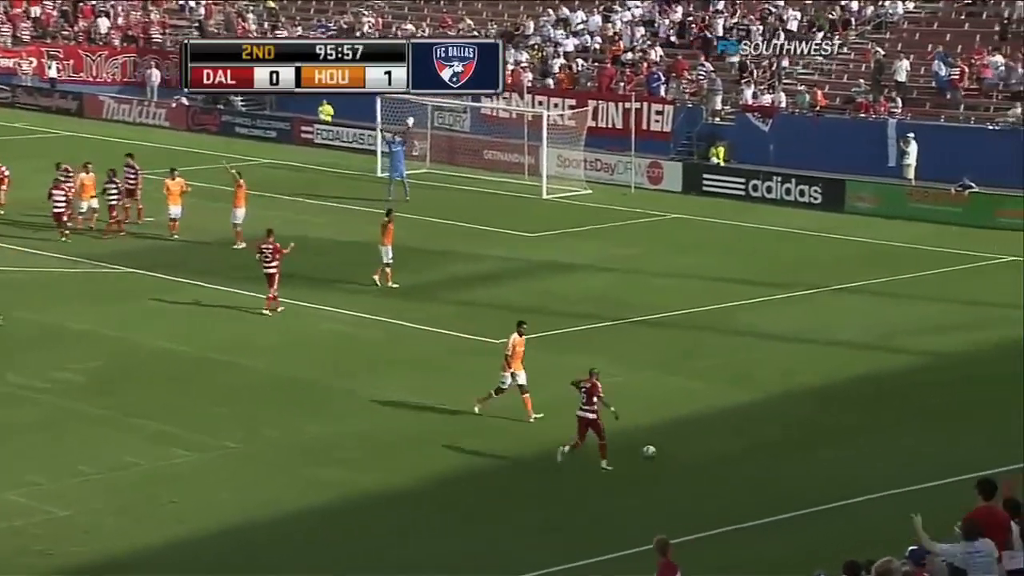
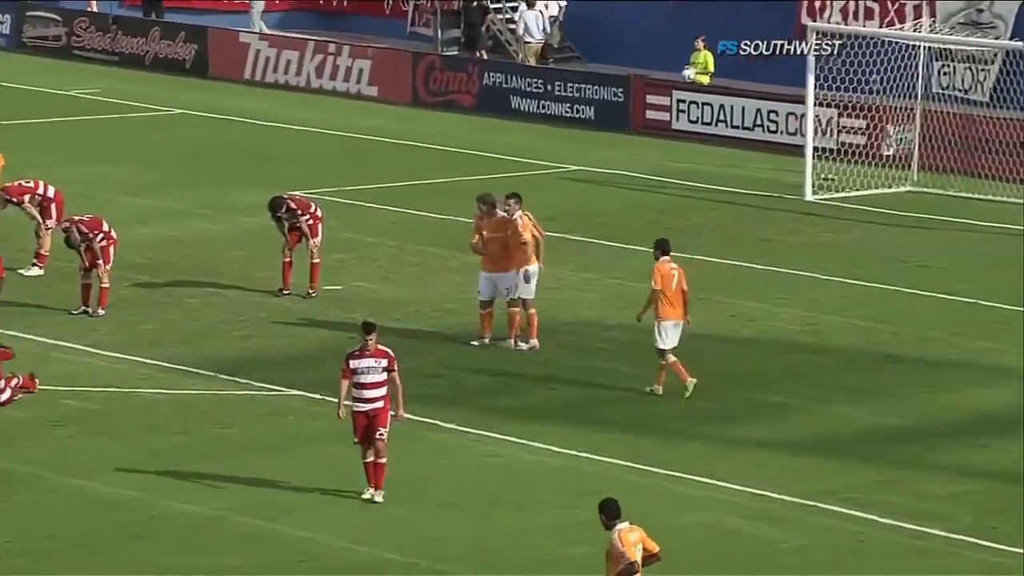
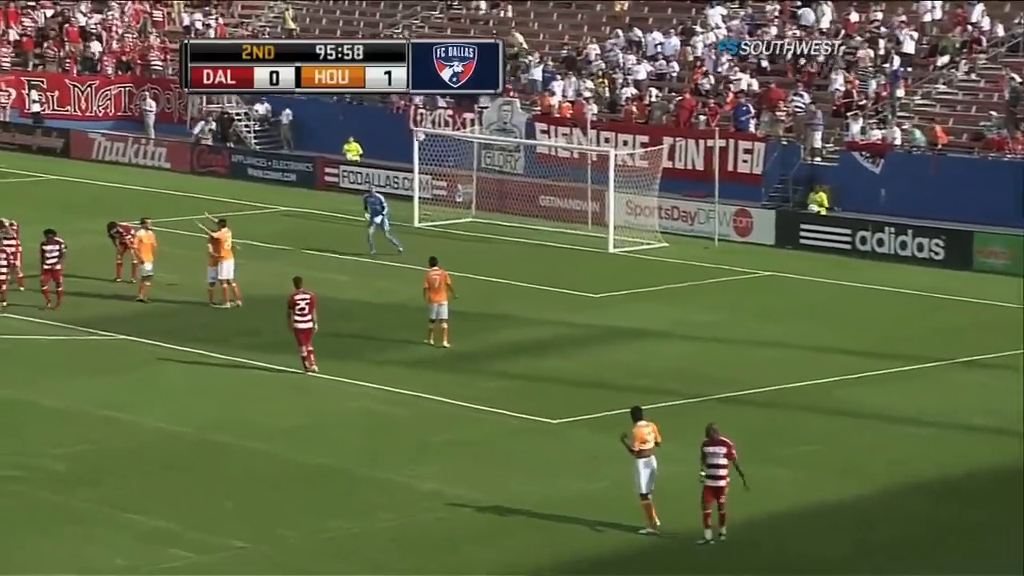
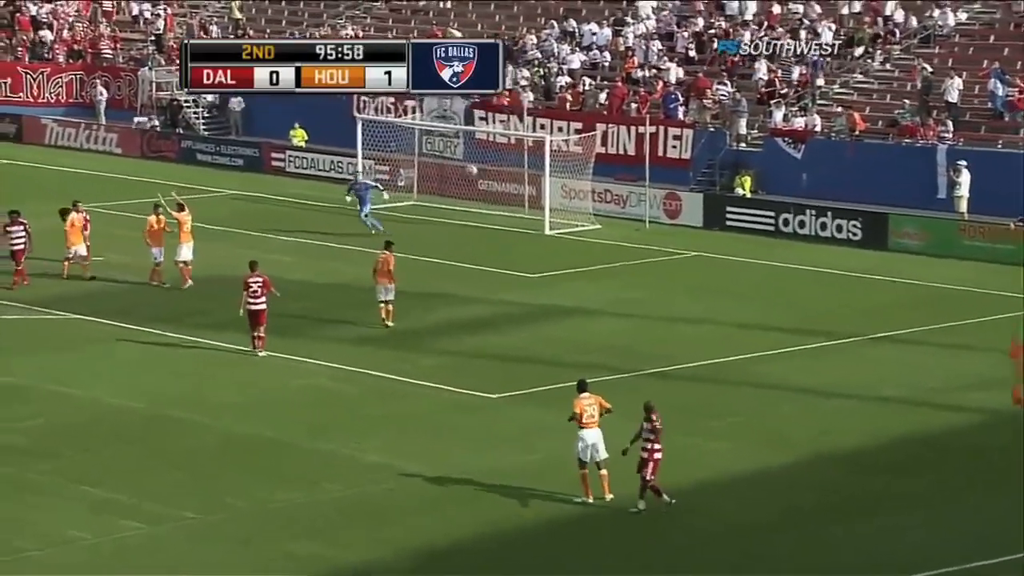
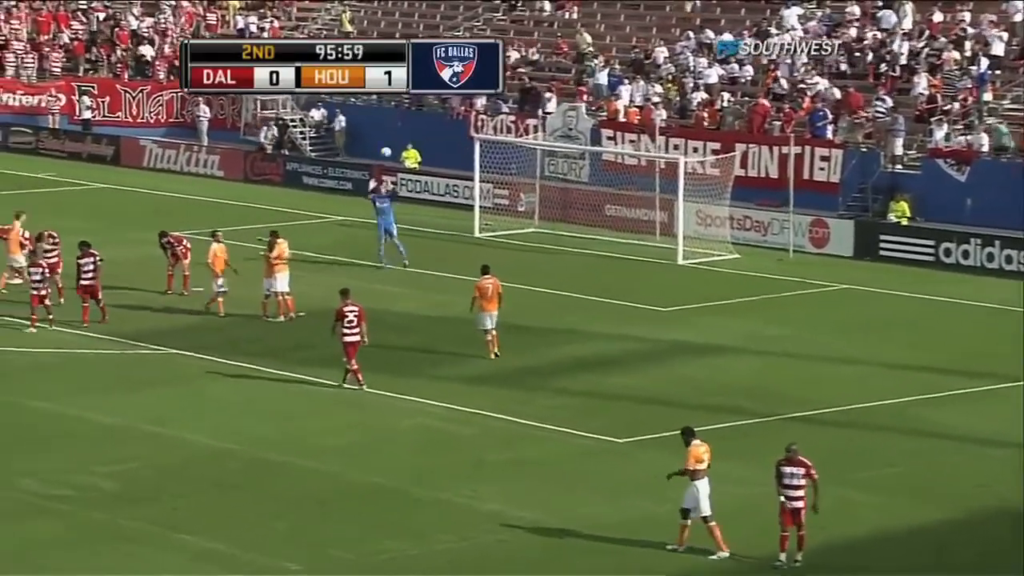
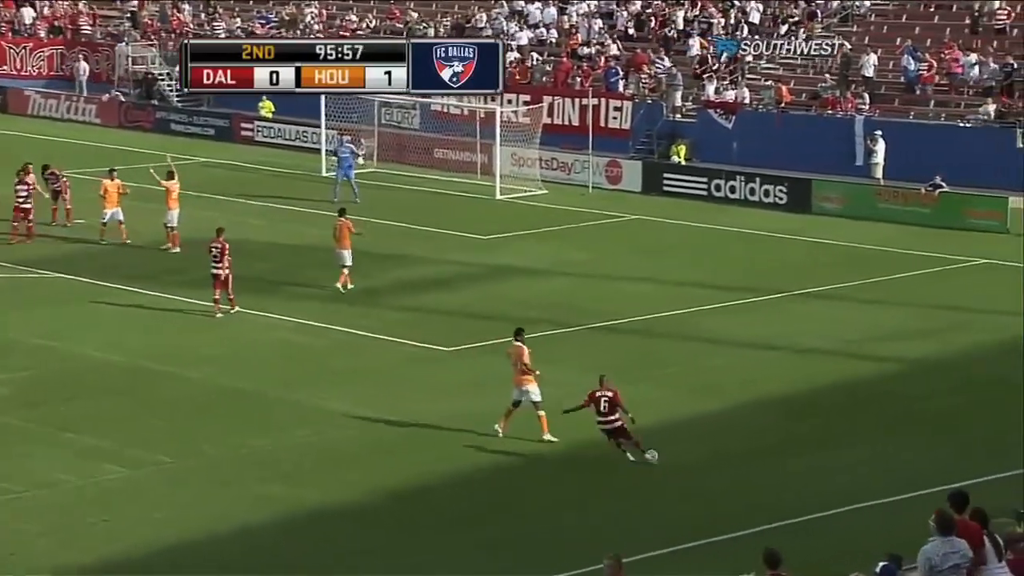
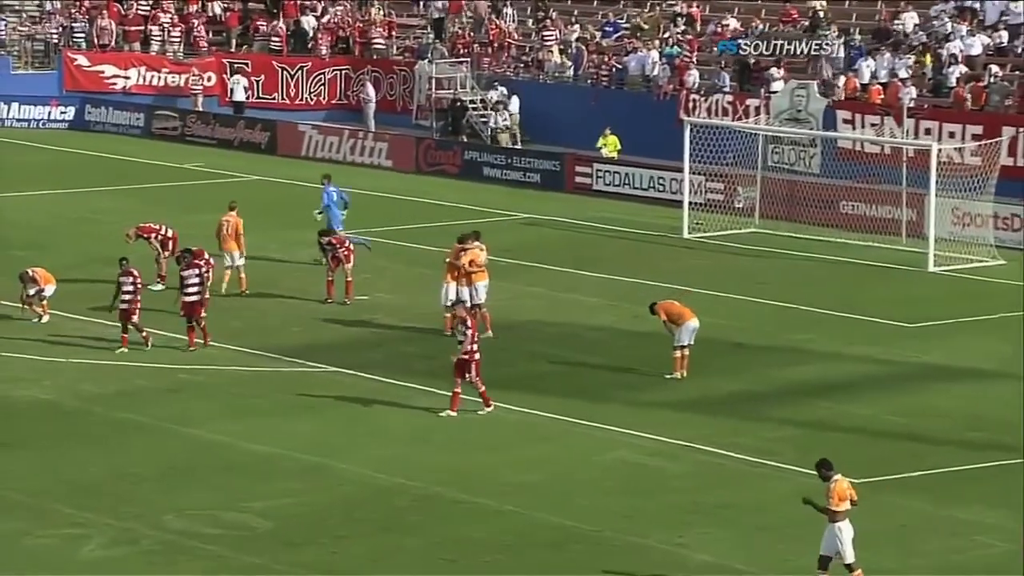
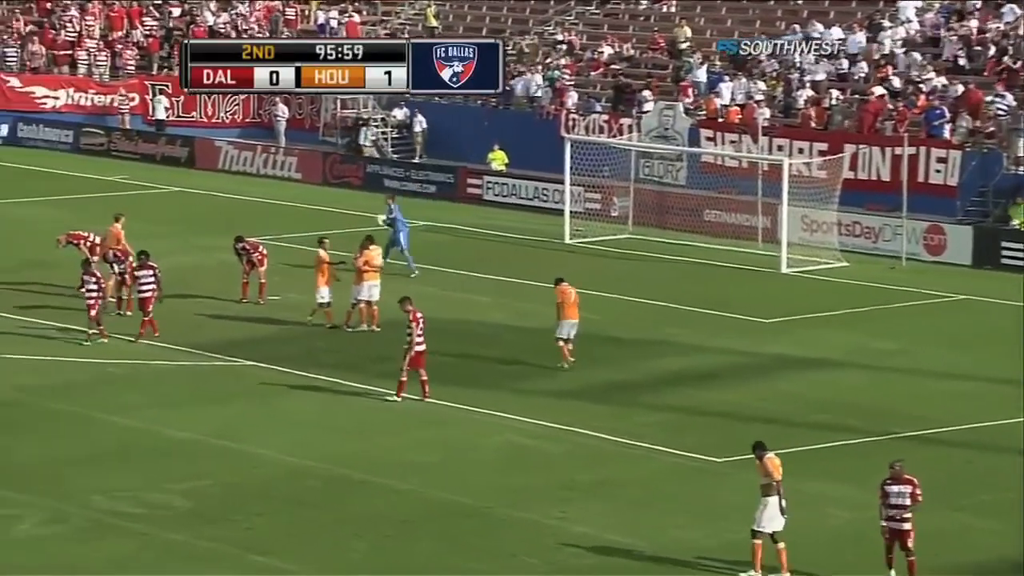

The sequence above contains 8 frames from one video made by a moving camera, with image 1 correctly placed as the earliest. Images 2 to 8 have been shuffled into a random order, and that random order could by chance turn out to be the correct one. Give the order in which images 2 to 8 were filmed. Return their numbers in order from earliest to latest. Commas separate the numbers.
6, 4, 3, 5, 8, 7, 2
